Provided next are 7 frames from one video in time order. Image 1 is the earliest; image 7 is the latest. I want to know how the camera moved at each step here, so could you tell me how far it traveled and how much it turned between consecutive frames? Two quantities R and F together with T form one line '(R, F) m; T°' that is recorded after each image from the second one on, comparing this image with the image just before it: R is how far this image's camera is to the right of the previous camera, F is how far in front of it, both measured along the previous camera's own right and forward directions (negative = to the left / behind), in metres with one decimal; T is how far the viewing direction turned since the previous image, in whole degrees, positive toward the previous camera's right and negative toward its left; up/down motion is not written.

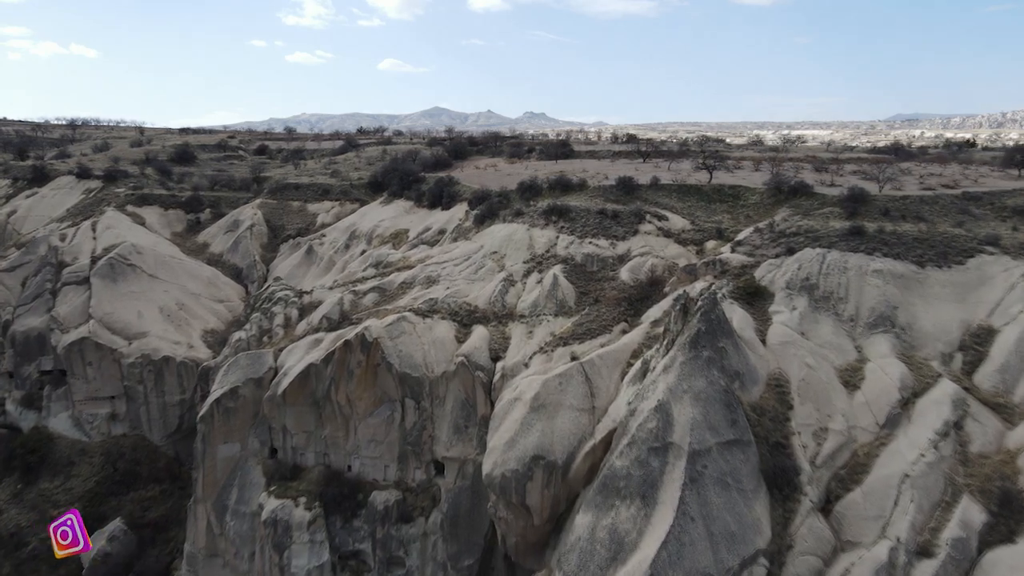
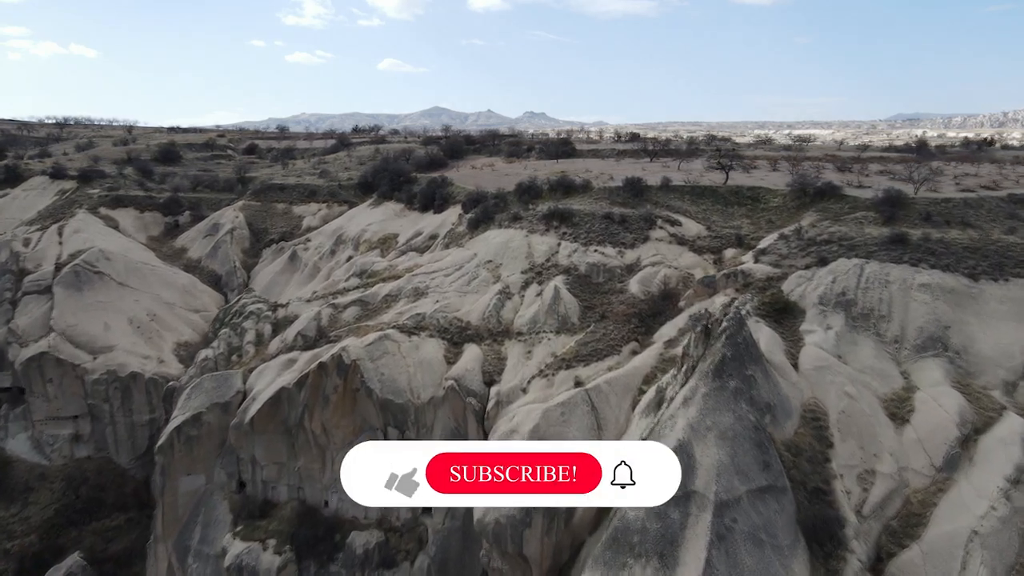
(+0.1, +2.2) m; 0°
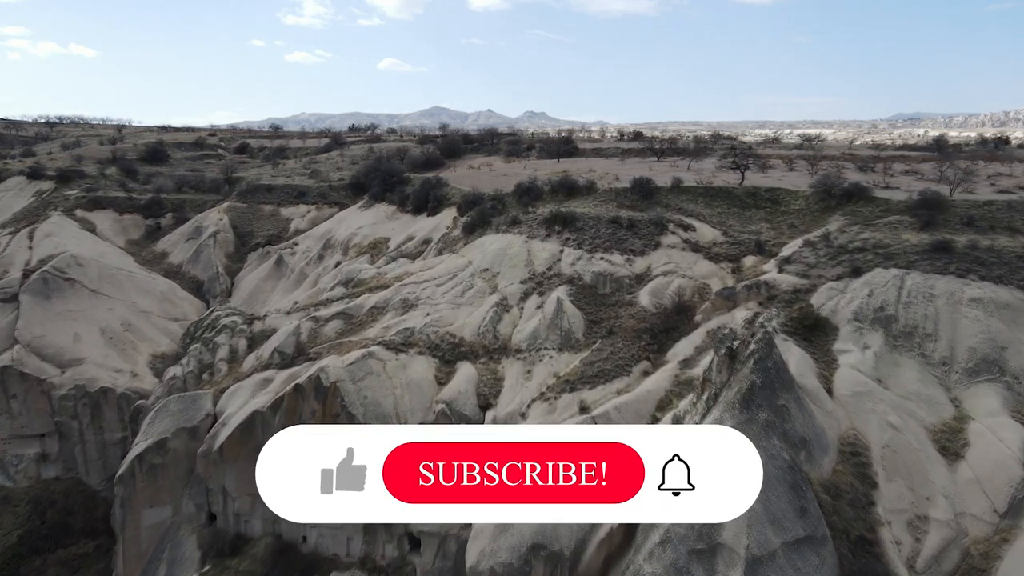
(0.0, +1.8) m; 0°
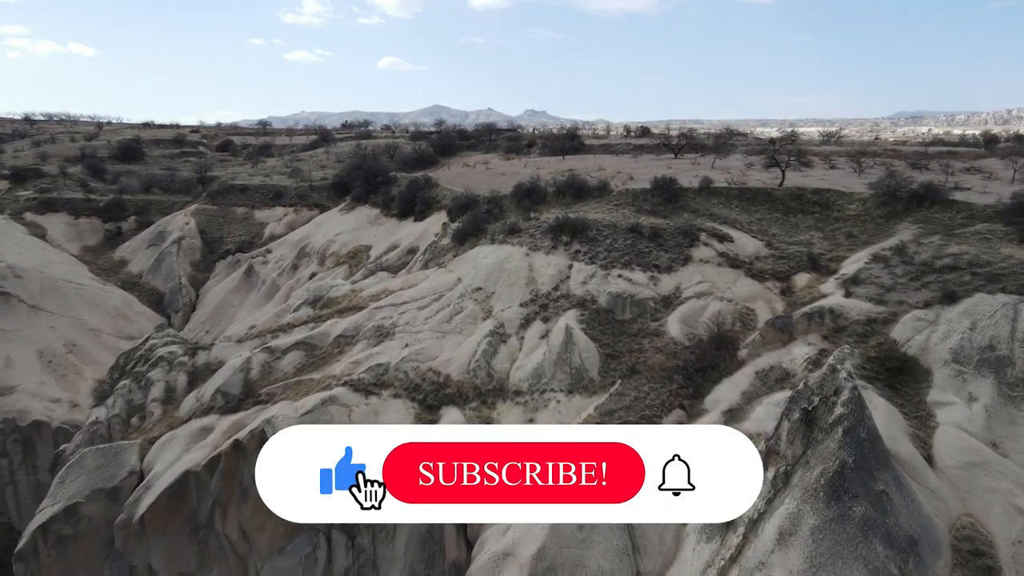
(0.0, +3.3) m; 0°
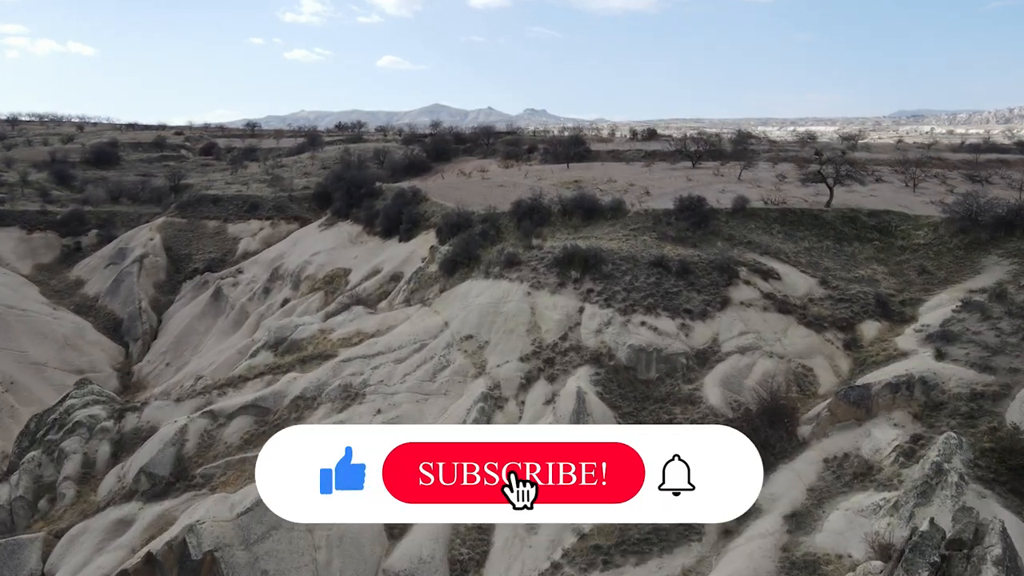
(0.0, +2.8) m; 0°
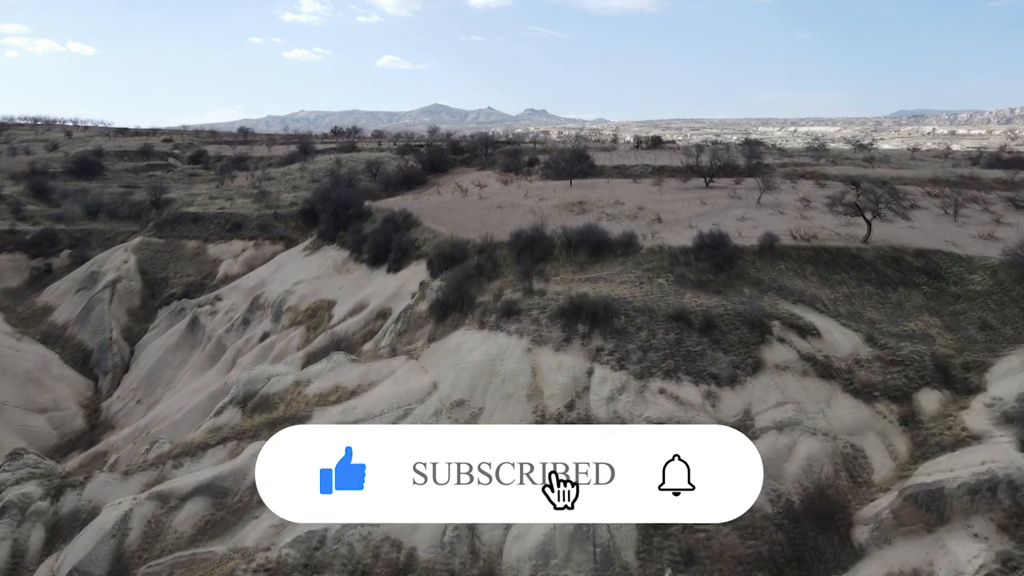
(0.0, +1.7) m; 0°
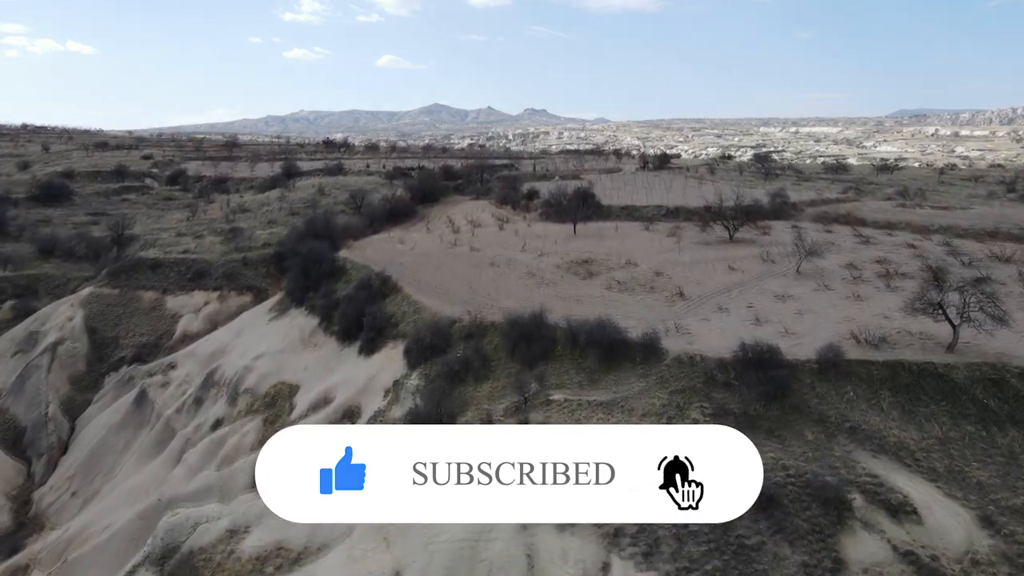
(+0.1, +2.9) m; 0°
